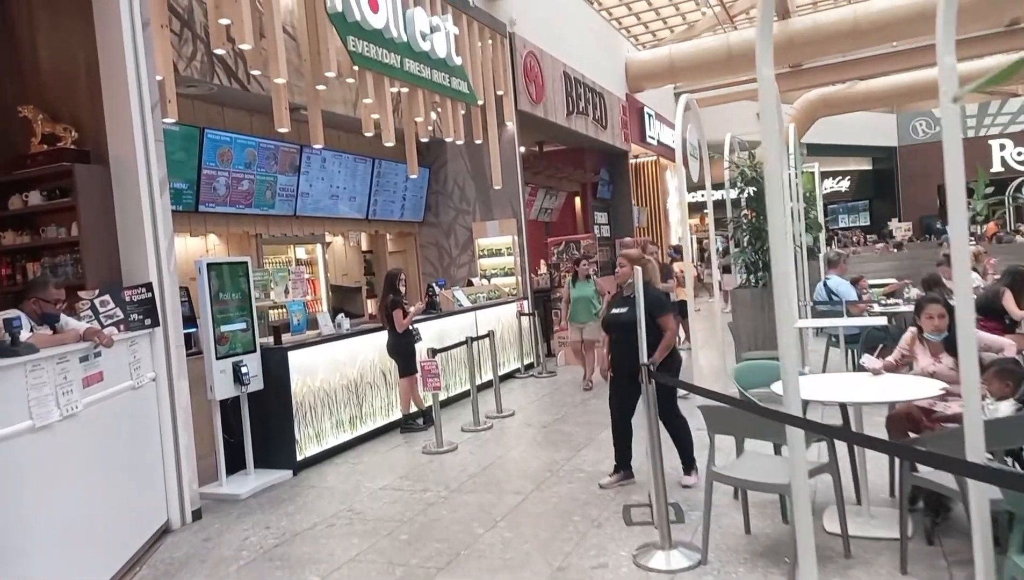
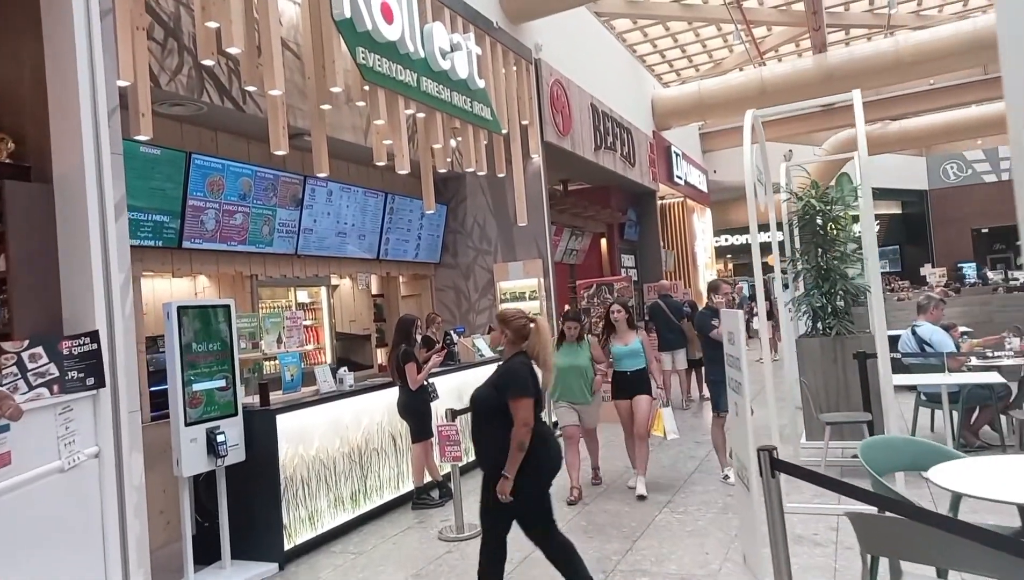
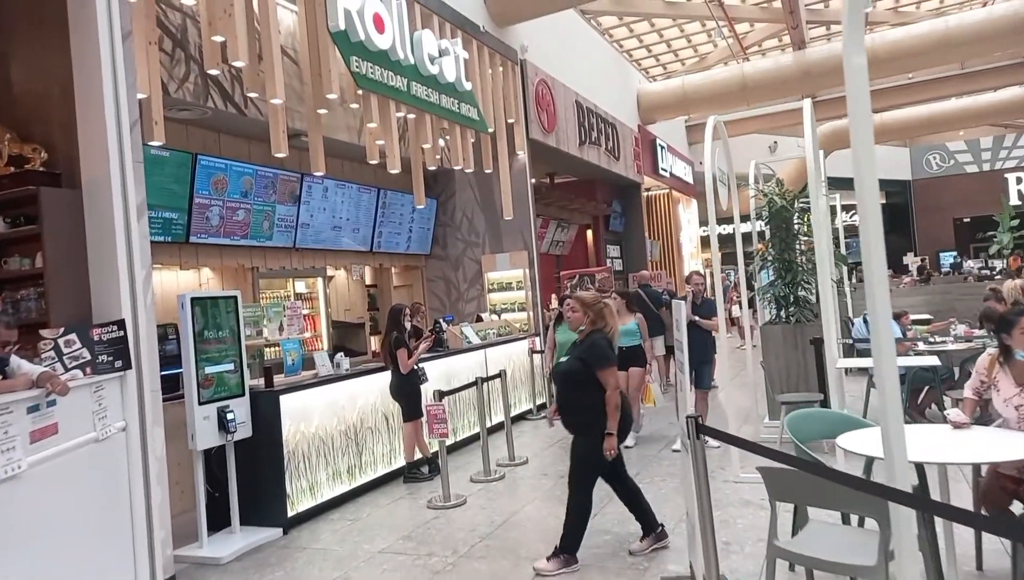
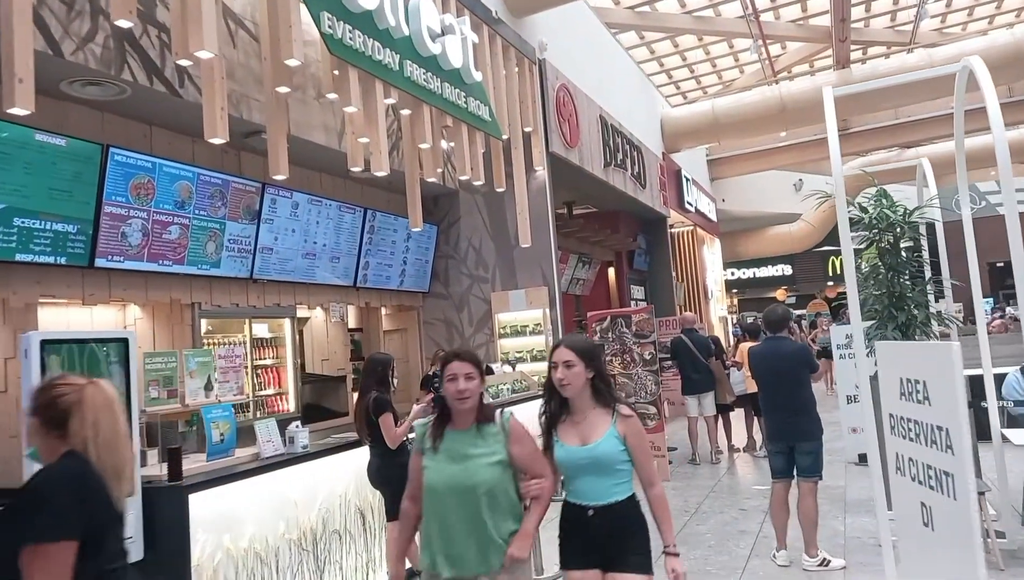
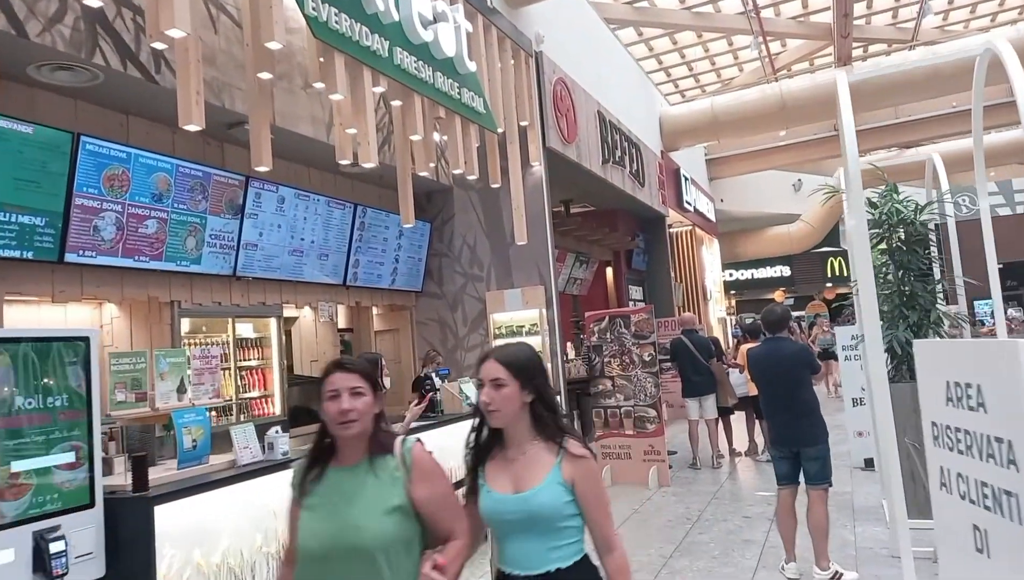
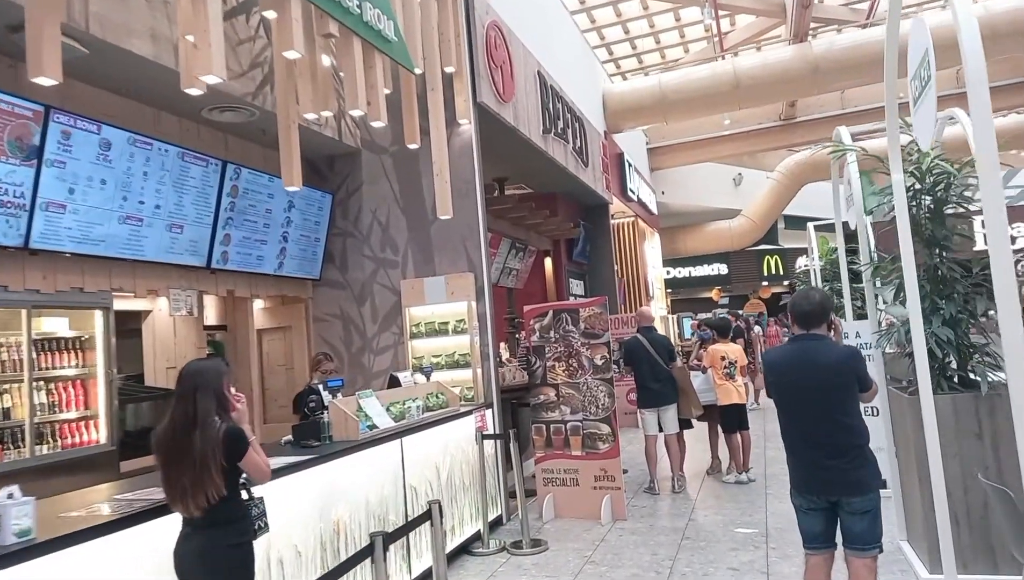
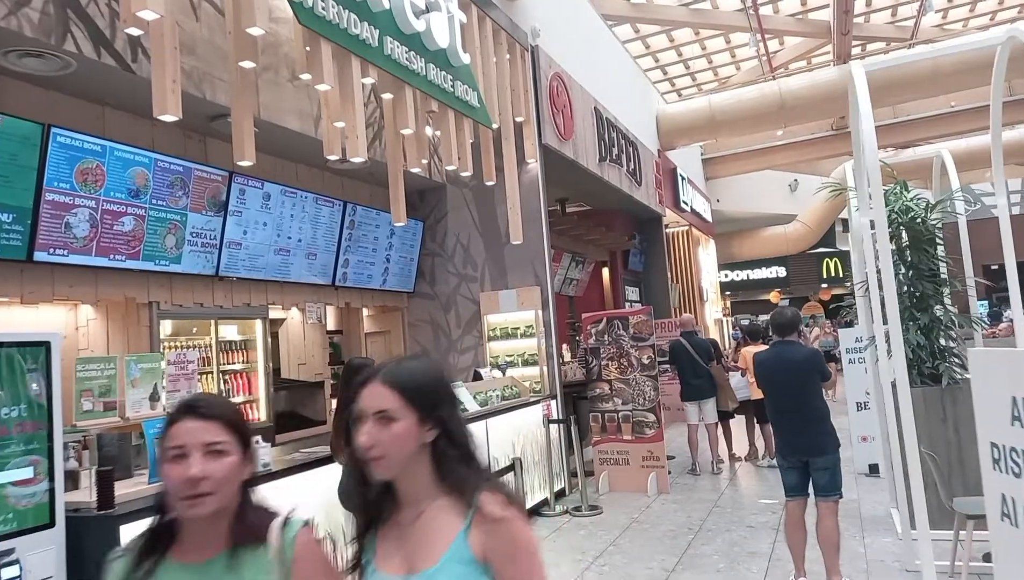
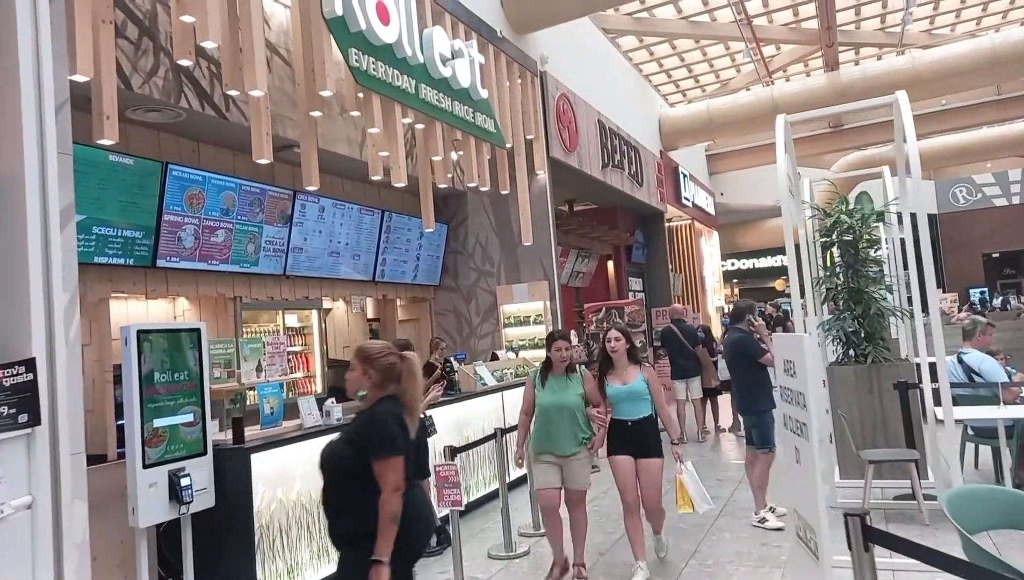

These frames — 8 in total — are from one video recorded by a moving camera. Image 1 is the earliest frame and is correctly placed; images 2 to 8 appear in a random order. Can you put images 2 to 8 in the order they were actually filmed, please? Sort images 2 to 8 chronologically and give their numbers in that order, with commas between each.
3, 2, 8, 4, 5, 7, 6
